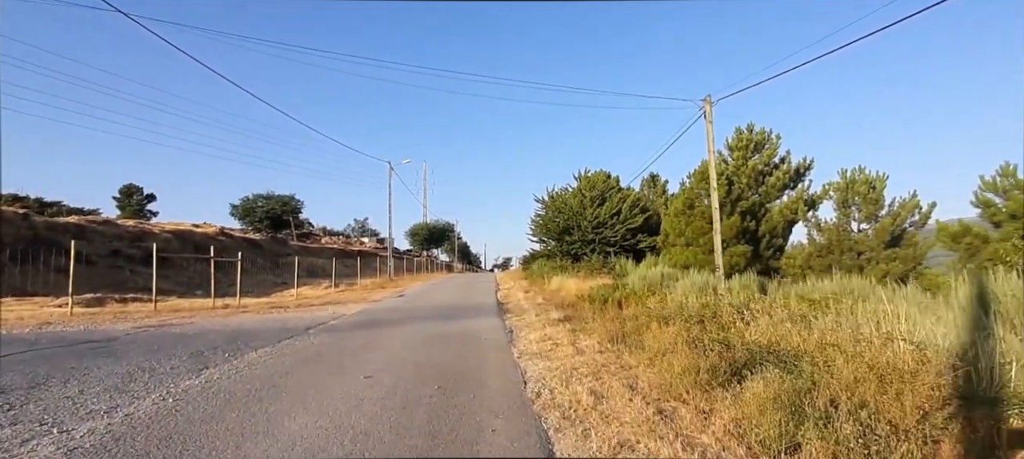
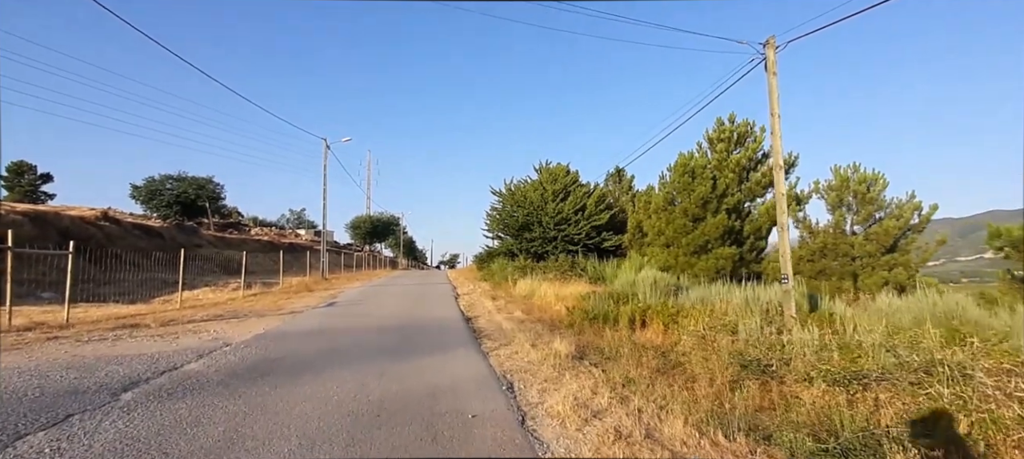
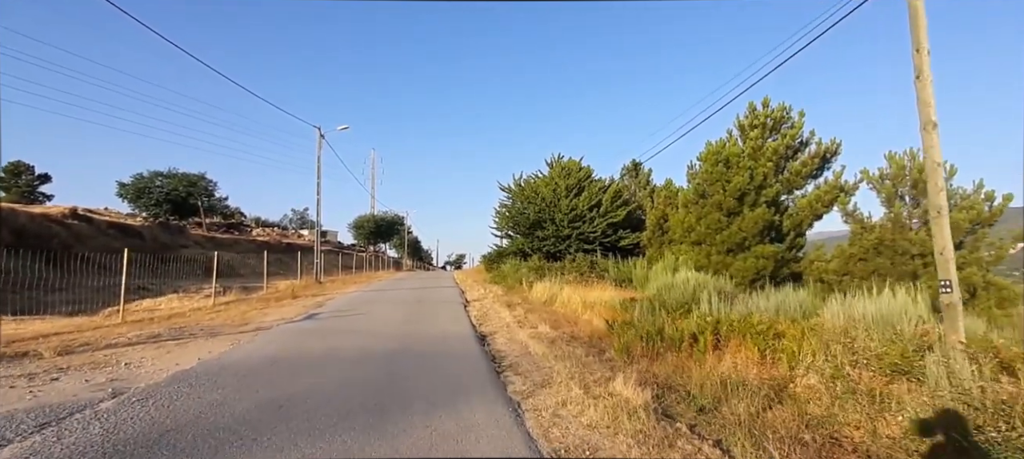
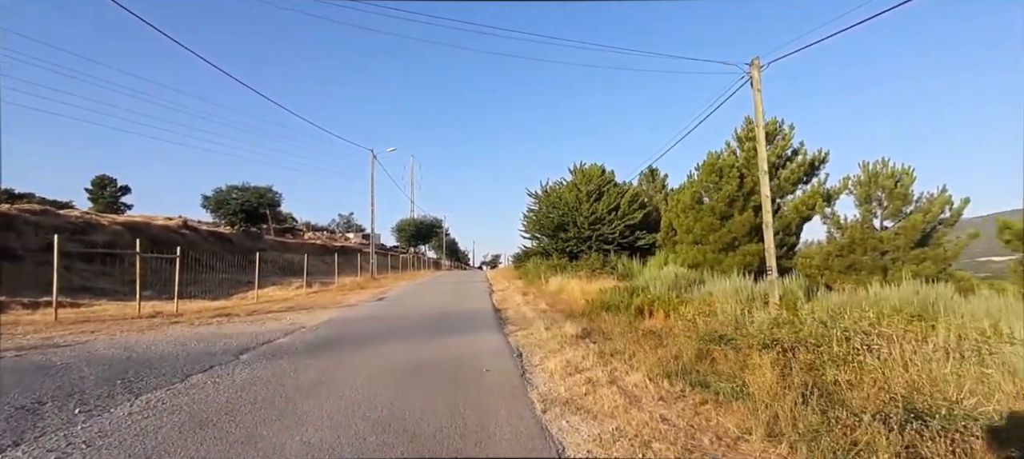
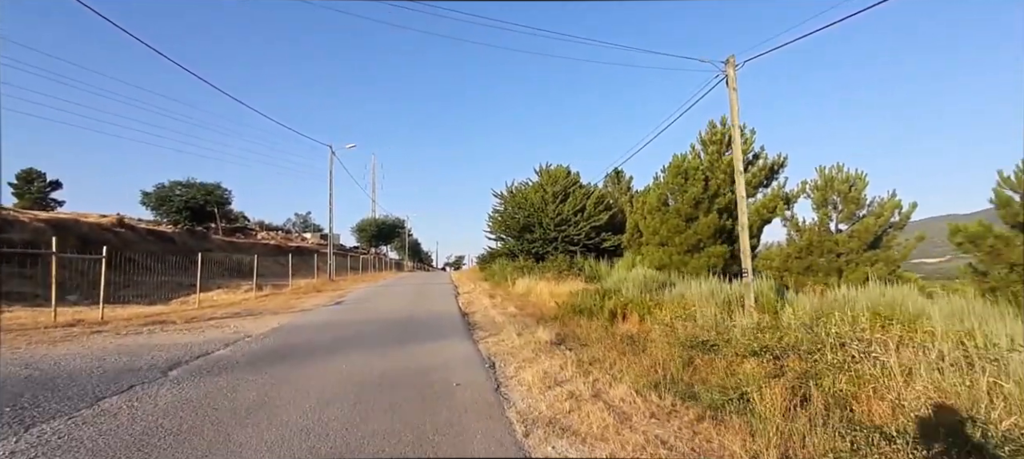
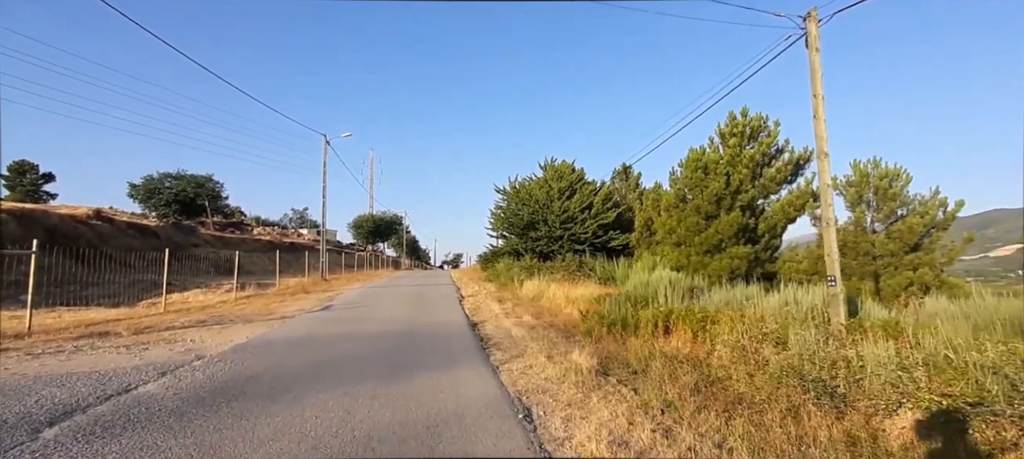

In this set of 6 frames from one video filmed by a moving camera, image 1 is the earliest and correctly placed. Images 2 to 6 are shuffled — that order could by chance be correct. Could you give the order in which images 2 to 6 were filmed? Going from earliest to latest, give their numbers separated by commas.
4, 5, 2, 6, 3
